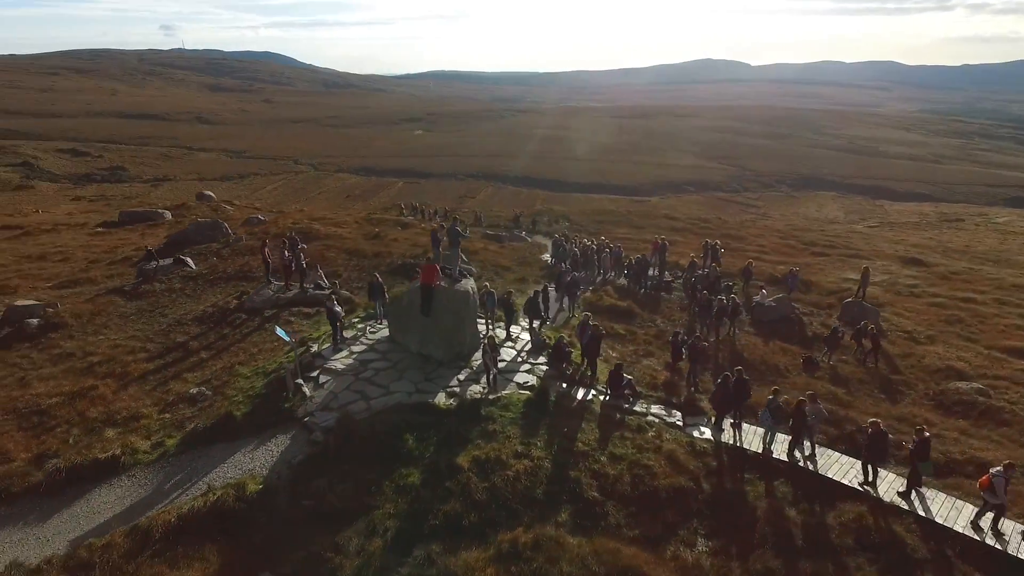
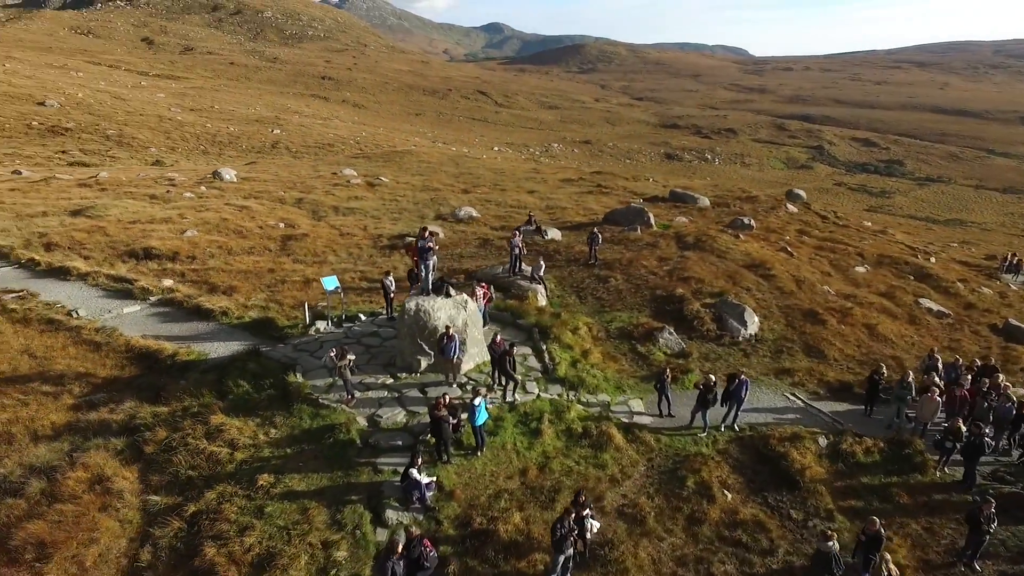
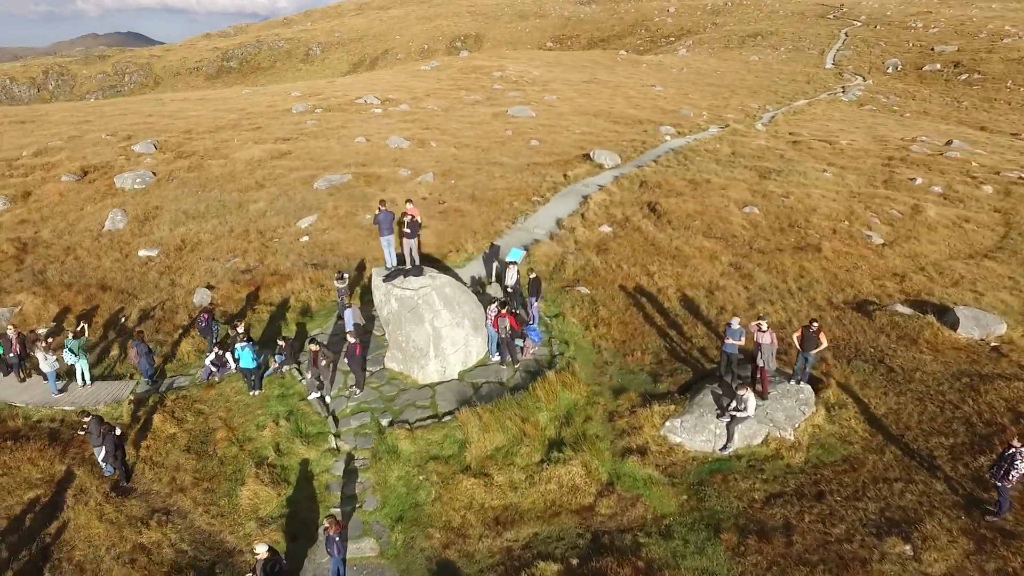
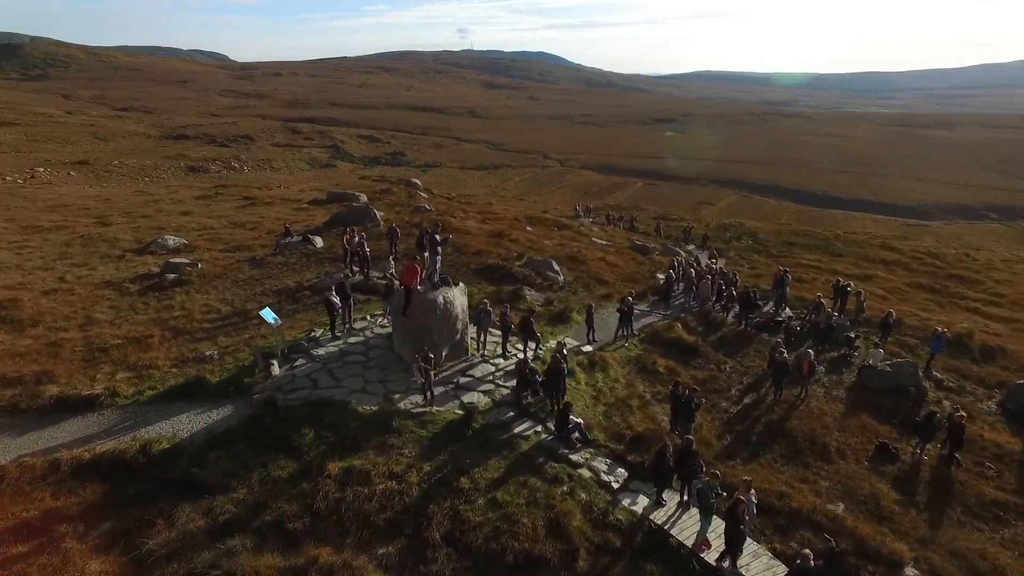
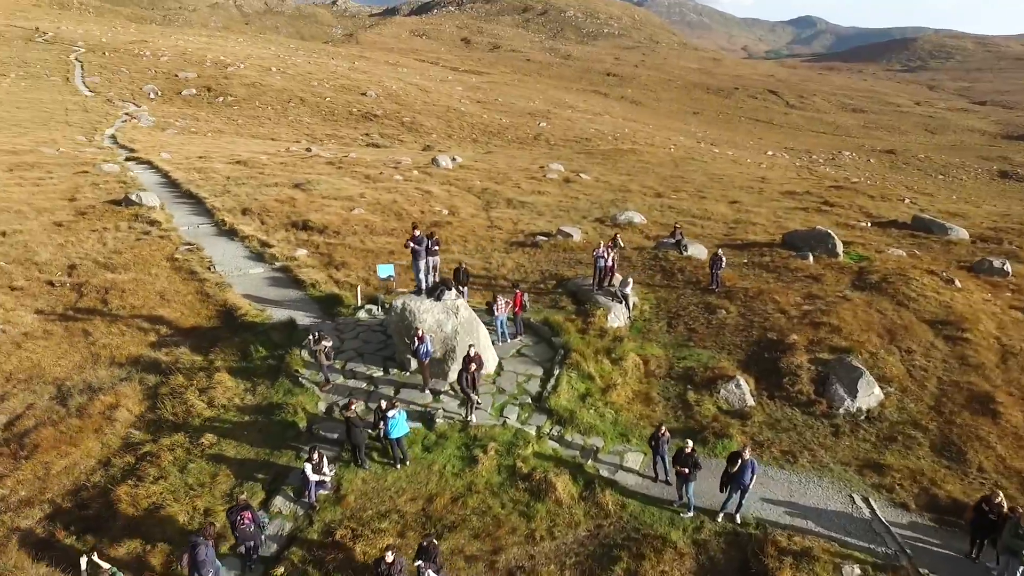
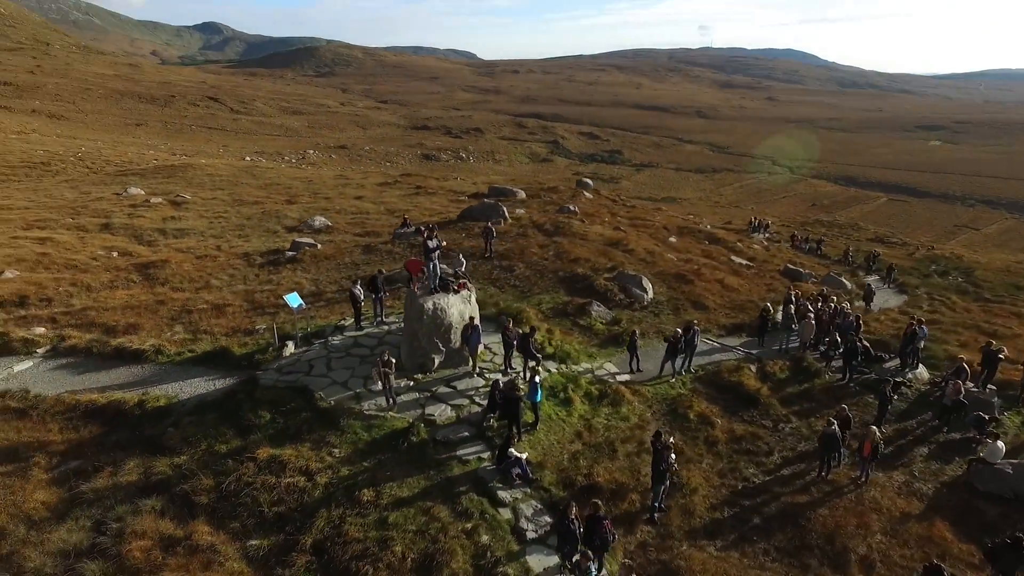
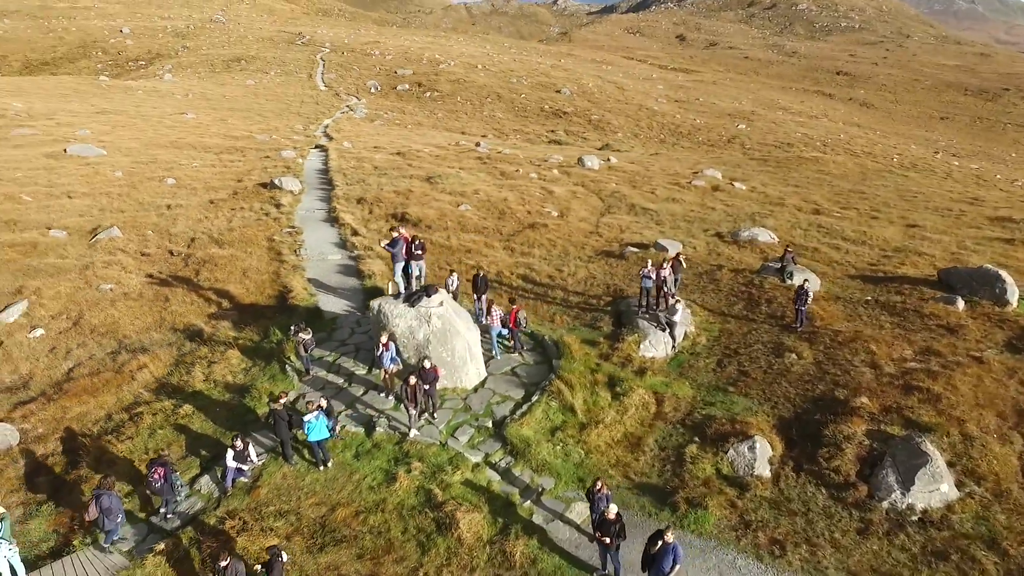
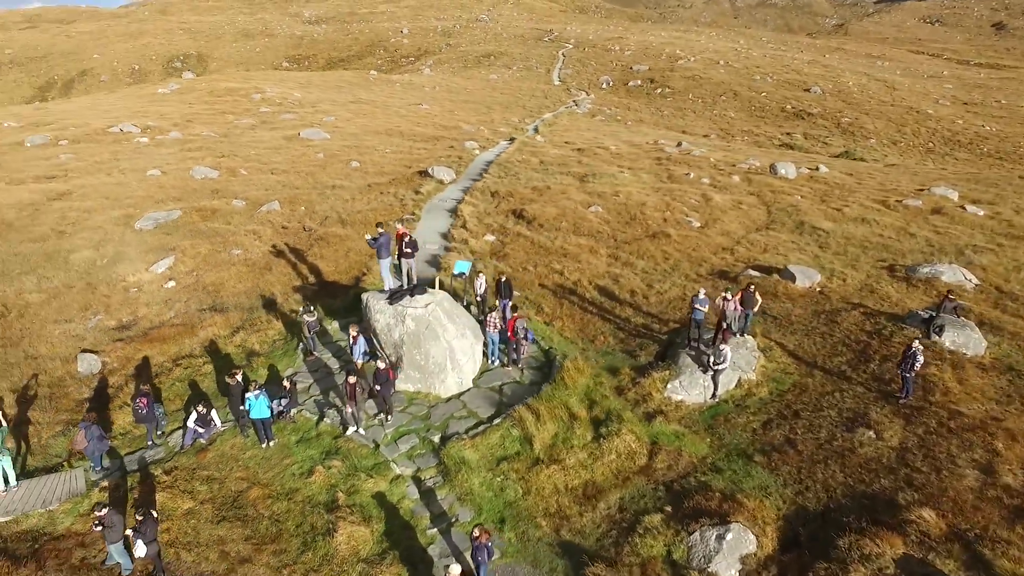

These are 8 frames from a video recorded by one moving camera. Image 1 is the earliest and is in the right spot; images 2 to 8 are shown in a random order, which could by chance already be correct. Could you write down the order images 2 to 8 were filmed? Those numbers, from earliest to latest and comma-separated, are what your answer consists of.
4, 6, 2, 5, 7, 8, 3
